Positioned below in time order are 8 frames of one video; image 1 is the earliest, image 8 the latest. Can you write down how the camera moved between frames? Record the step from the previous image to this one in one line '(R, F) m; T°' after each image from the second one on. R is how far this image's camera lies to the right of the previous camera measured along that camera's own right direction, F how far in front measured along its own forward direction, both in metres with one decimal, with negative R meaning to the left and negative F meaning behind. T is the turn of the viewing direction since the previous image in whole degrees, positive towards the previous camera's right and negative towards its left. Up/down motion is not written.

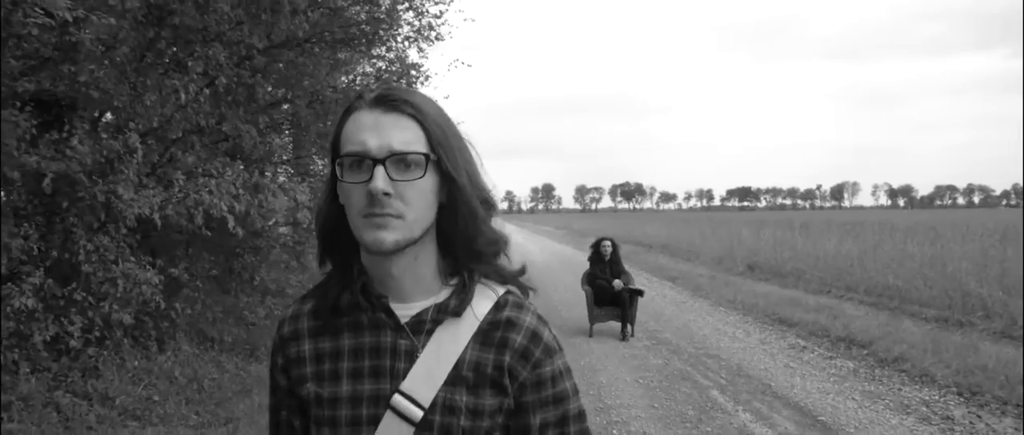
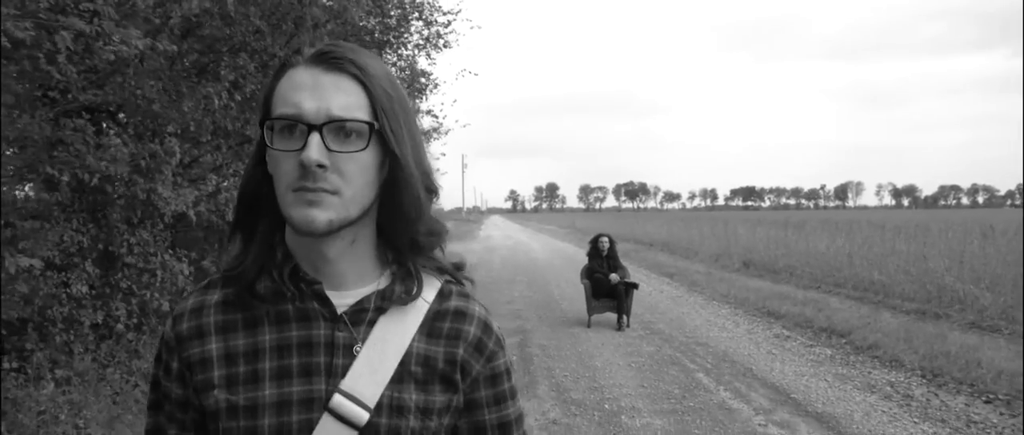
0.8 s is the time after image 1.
(0.0, -0.5) m; 0°
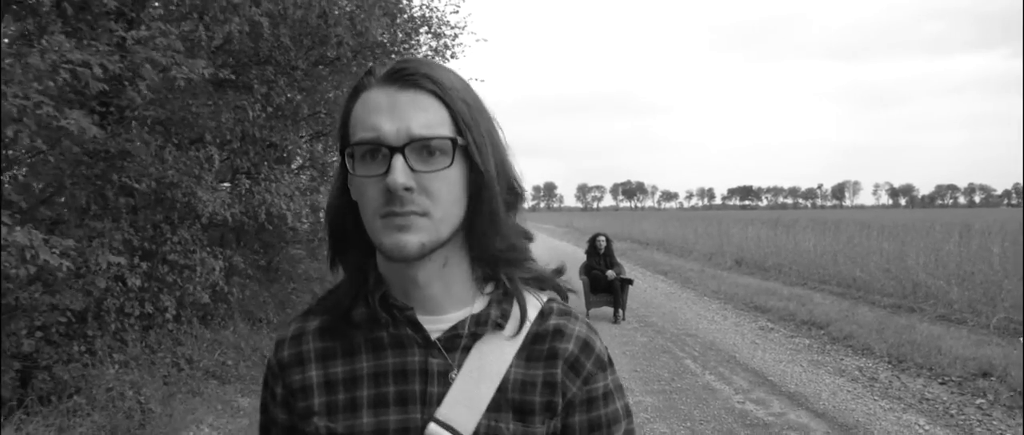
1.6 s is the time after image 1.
(-0.1, -0.5) m; 0°
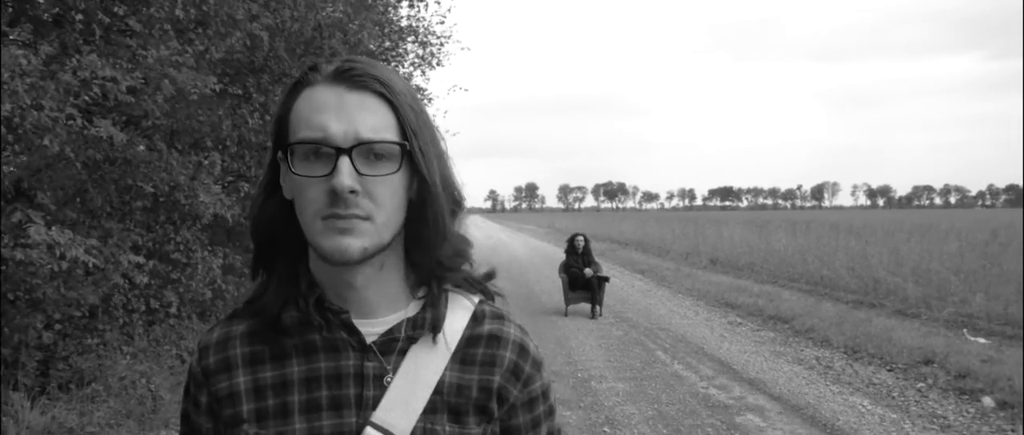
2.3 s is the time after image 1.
(0.0, -0.4) m; +2°
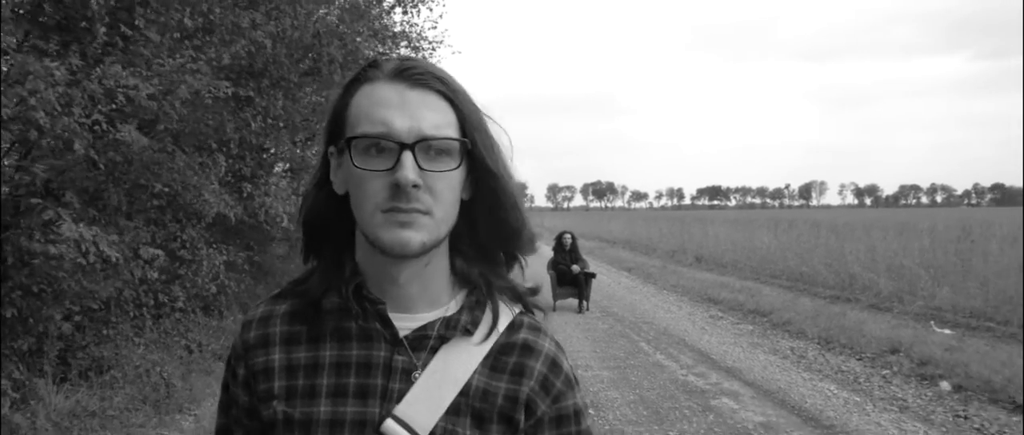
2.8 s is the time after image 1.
(0.0, -0.3) m; +1°
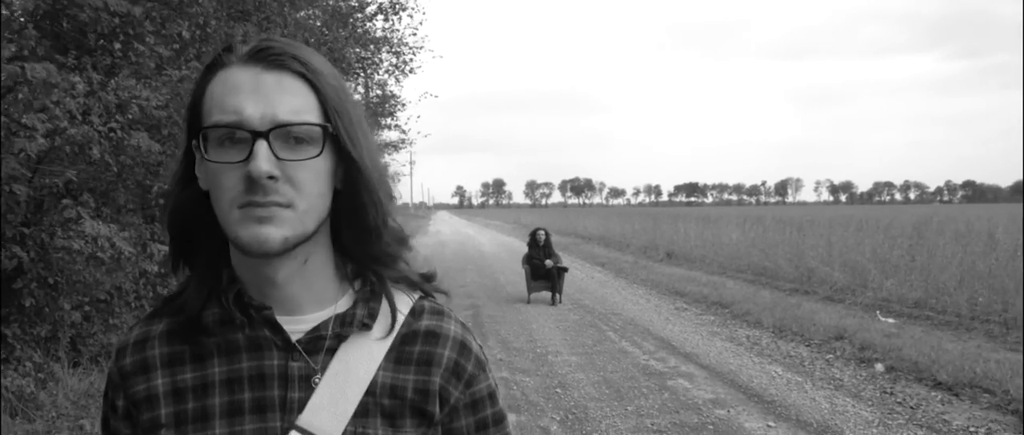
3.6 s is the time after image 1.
(0.0, -0.5) m; +2°
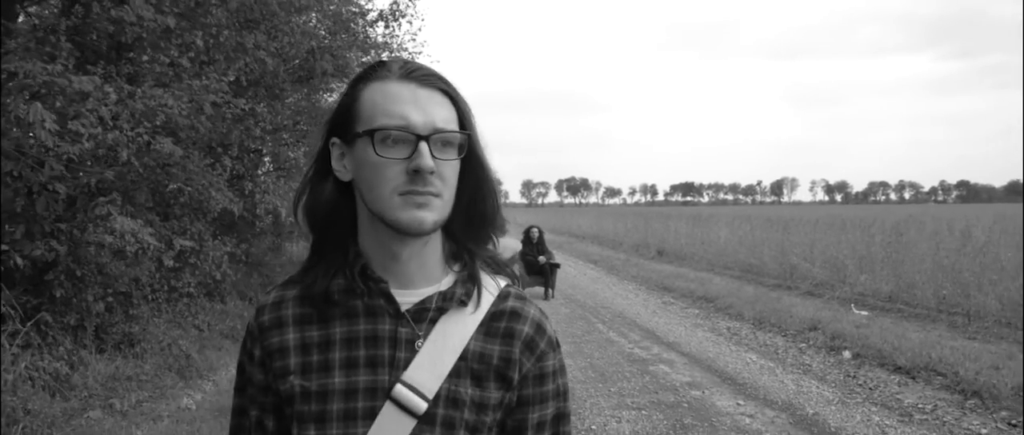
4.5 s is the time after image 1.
(0.0, -0.4) m; 0°
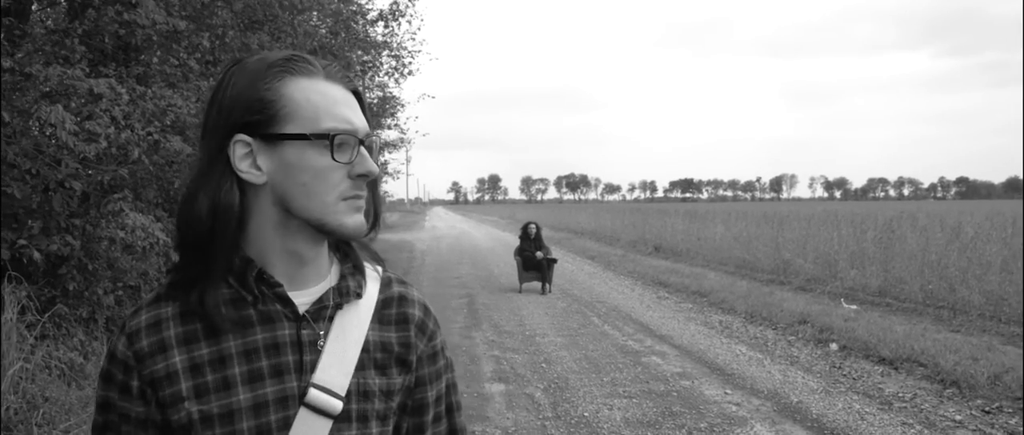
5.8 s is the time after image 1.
(0.0, -0.2) m; 0°
